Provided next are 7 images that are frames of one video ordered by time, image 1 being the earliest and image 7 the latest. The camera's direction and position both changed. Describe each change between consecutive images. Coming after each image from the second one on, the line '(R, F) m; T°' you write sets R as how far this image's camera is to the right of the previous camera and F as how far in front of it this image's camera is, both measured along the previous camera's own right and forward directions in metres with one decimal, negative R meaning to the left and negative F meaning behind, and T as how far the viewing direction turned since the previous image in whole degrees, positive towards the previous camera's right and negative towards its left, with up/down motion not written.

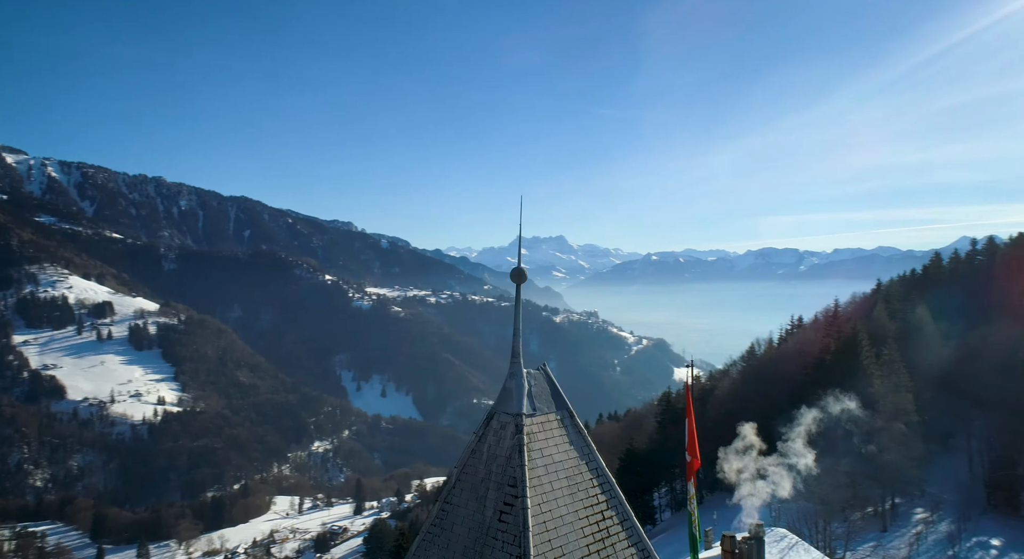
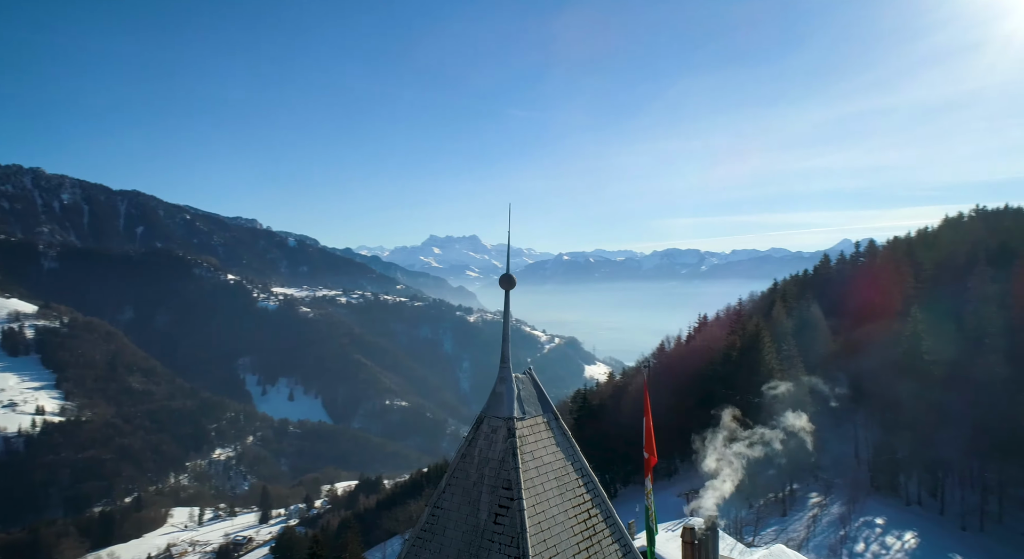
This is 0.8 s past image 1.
(-1.9, -0.3) m; +7°
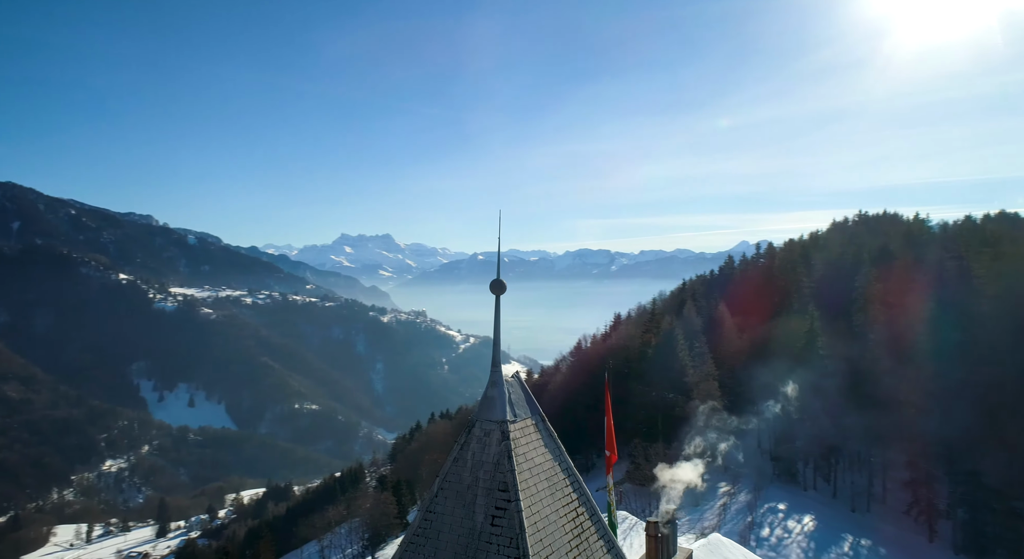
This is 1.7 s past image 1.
(-1.9, -0.2) m; +7°
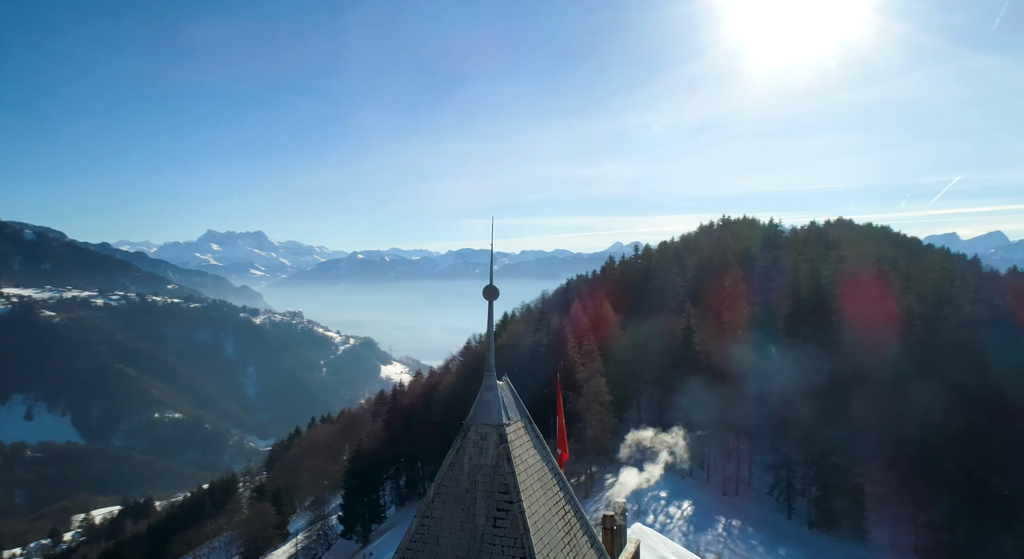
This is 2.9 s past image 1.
(-2.7, -0.2) m; +9°
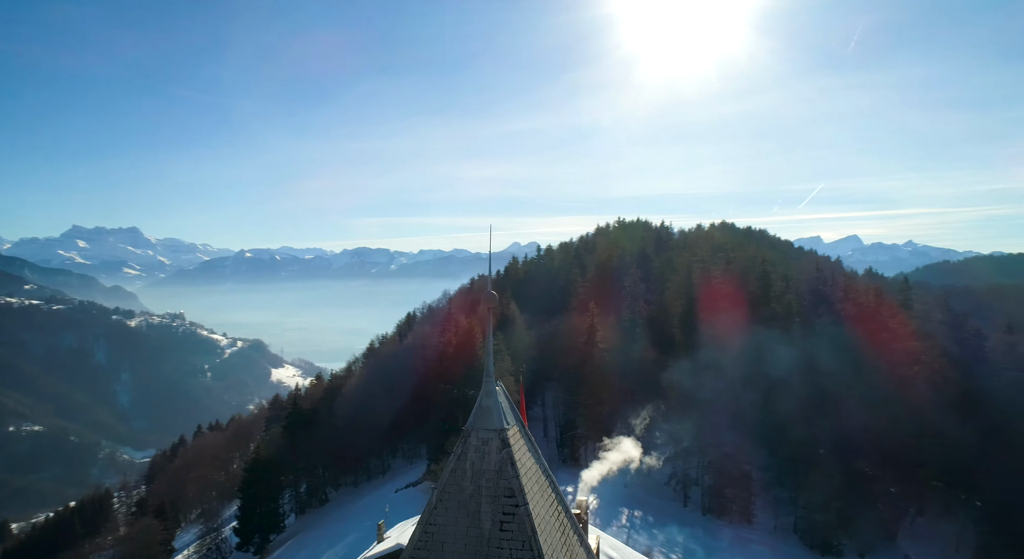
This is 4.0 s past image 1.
(-2.5, -0.1) m; +8°
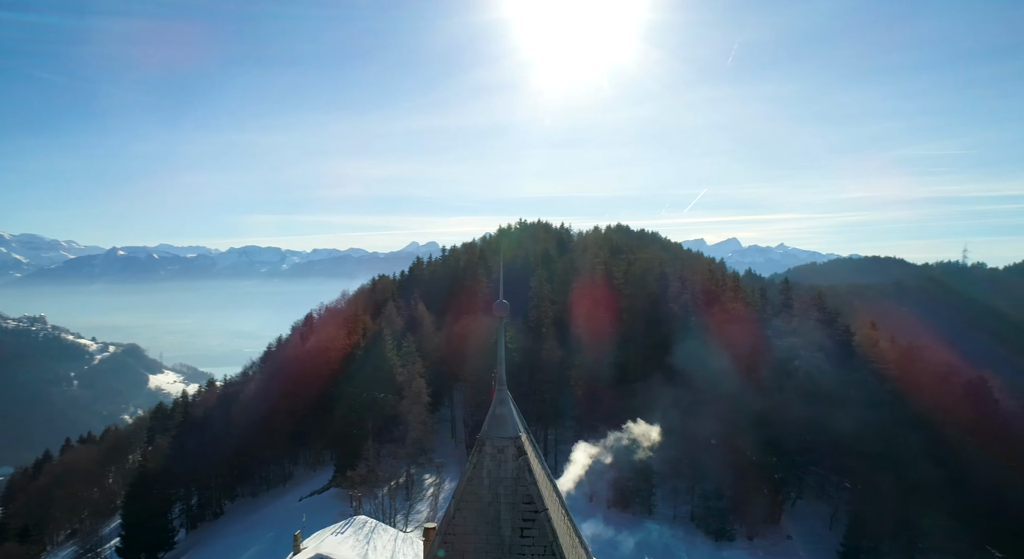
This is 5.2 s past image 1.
(-2.8, -0.1) m; +7°
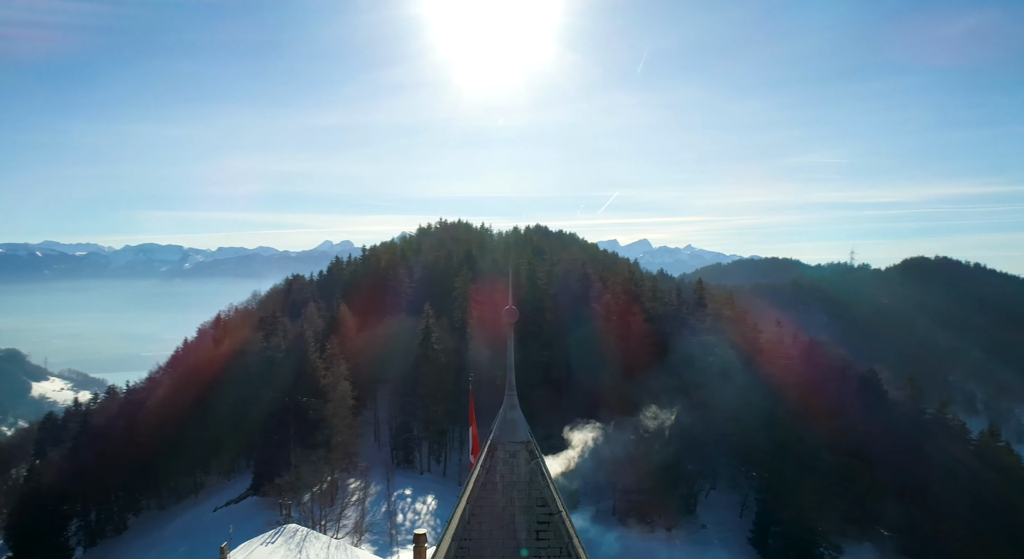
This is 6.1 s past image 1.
(-2.3, -0.1) m; +6°
